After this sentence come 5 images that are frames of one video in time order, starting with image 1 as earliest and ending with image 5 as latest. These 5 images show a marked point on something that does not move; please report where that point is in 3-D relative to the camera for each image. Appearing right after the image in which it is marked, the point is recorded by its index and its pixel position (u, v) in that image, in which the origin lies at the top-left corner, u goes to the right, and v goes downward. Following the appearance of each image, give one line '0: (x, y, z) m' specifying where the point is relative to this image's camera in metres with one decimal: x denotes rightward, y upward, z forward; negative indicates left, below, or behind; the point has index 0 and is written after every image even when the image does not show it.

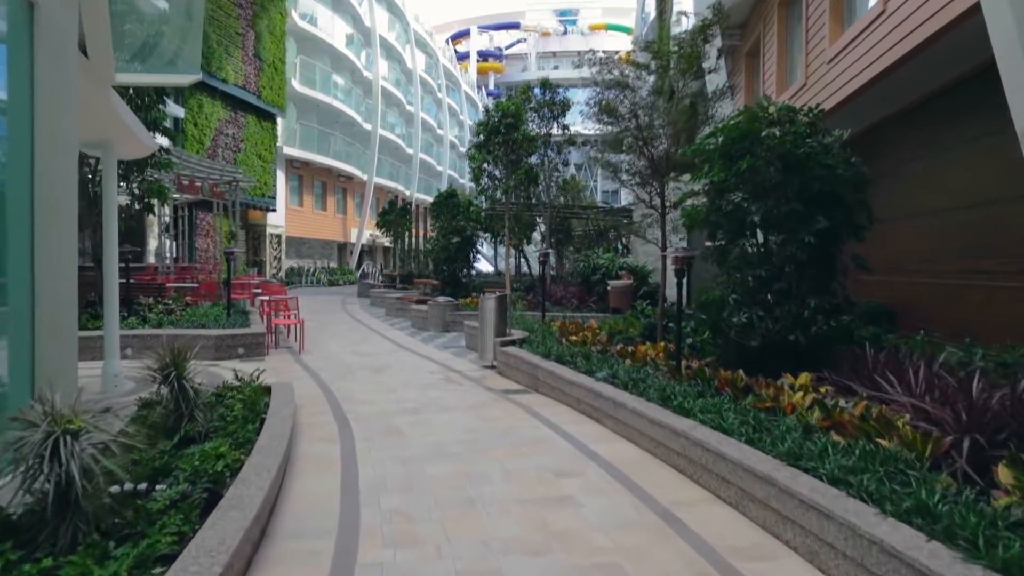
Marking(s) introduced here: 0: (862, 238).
0: (+3.2, +0.4, +6.7) m
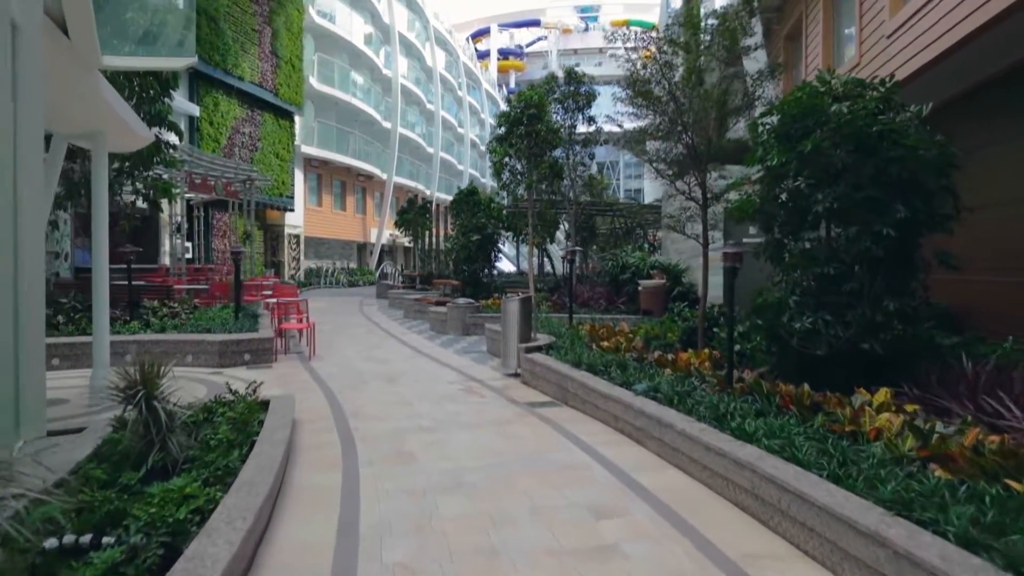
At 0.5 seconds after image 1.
0: (+3.4, +0.4, +5.8) m
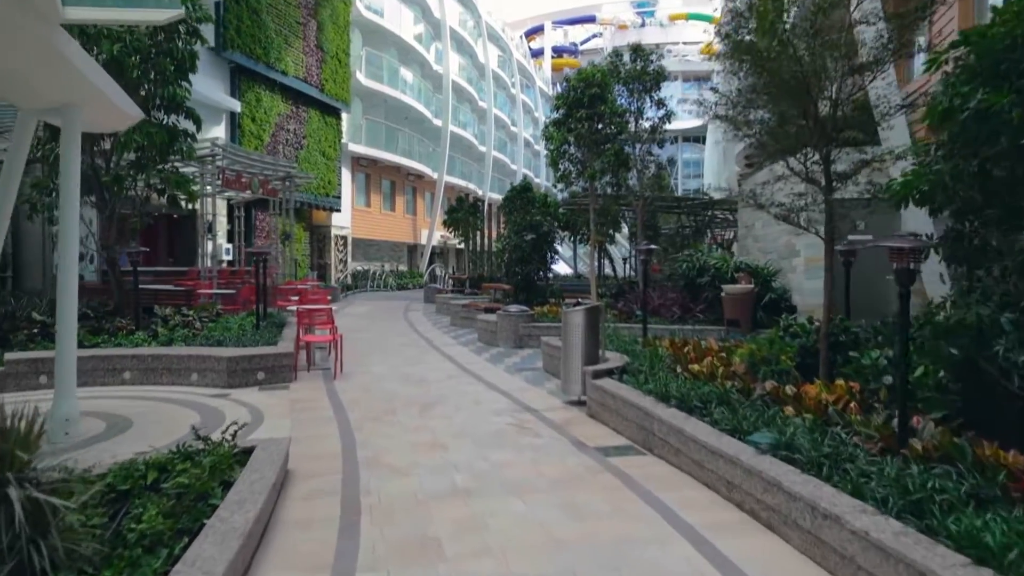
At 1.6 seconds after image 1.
0: (+3.7, +0.4, +3.7) m
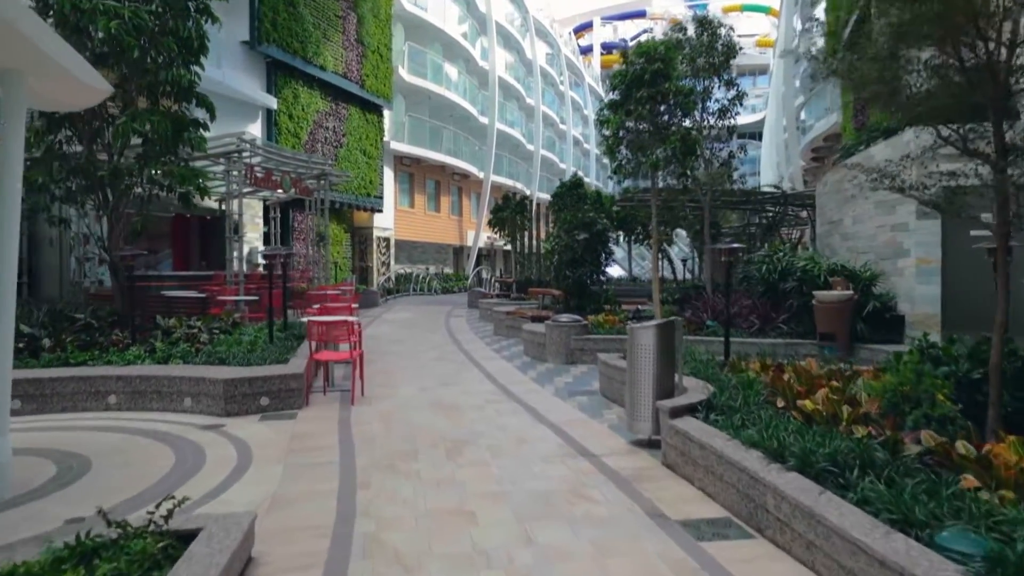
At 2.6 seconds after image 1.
0: (+3.9, +0.3, +1.8) m
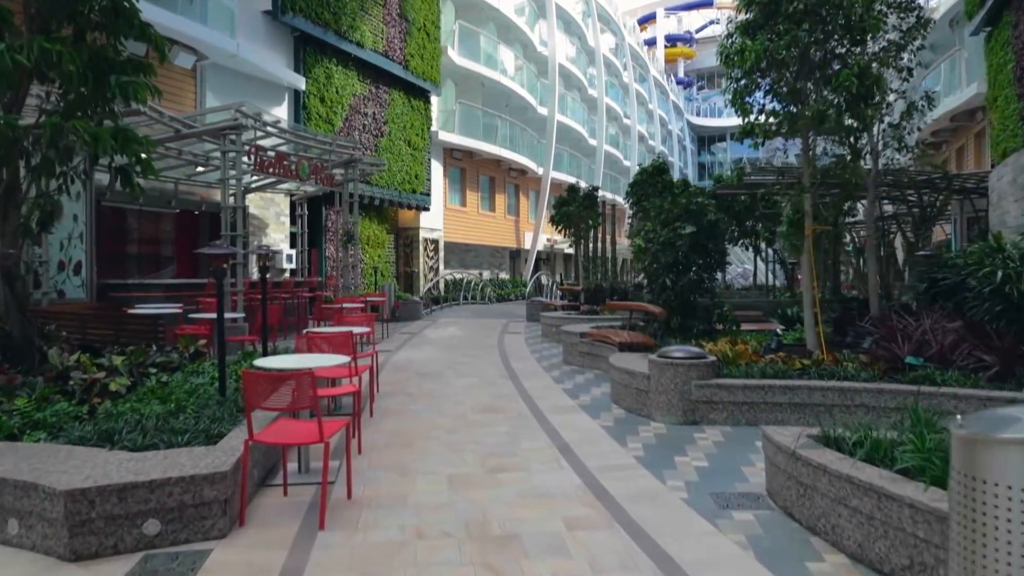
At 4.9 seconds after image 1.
0: (+4.0, +0.2, -2.2) m
